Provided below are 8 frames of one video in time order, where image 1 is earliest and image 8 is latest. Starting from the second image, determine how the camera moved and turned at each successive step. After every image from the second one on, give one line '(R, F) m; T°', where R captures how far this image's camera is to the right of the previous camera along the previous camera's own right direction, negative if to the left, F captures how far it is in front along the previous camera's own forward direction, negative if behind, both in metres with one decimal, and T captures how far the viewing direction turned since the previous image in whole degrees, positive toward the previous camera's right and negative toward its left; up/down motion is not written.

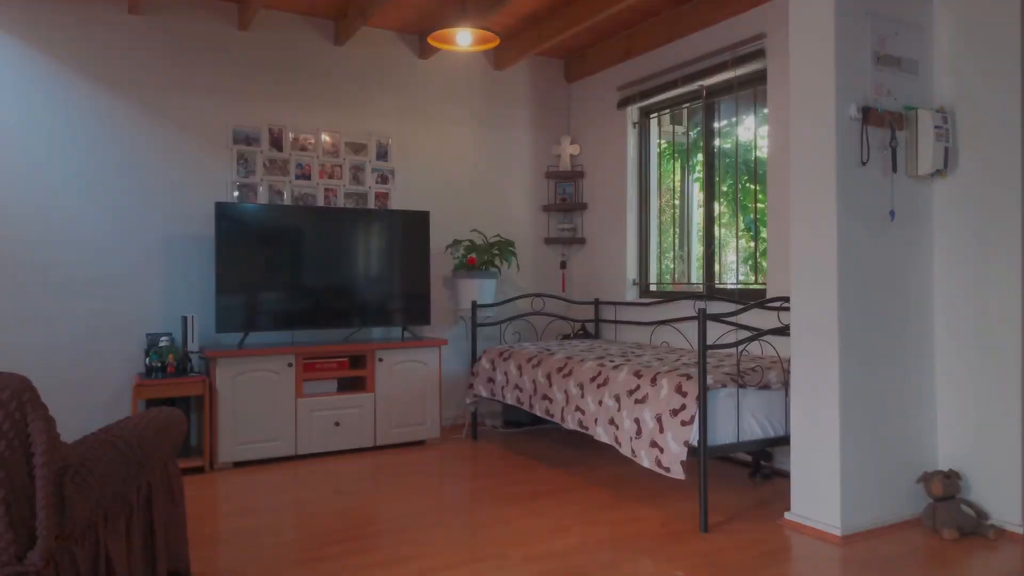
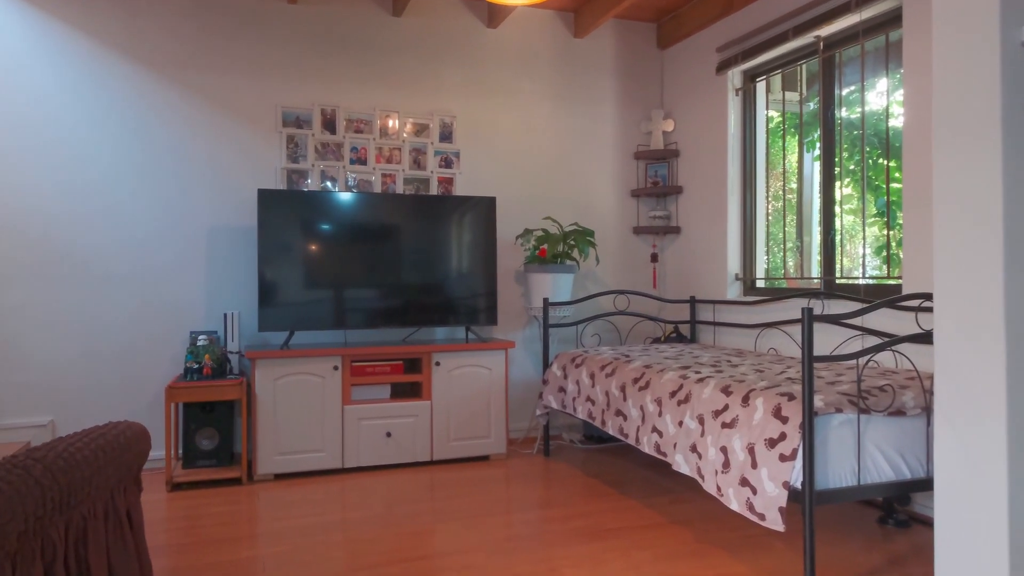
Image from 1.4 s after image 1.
(+0.2, +0.5) m; -9°
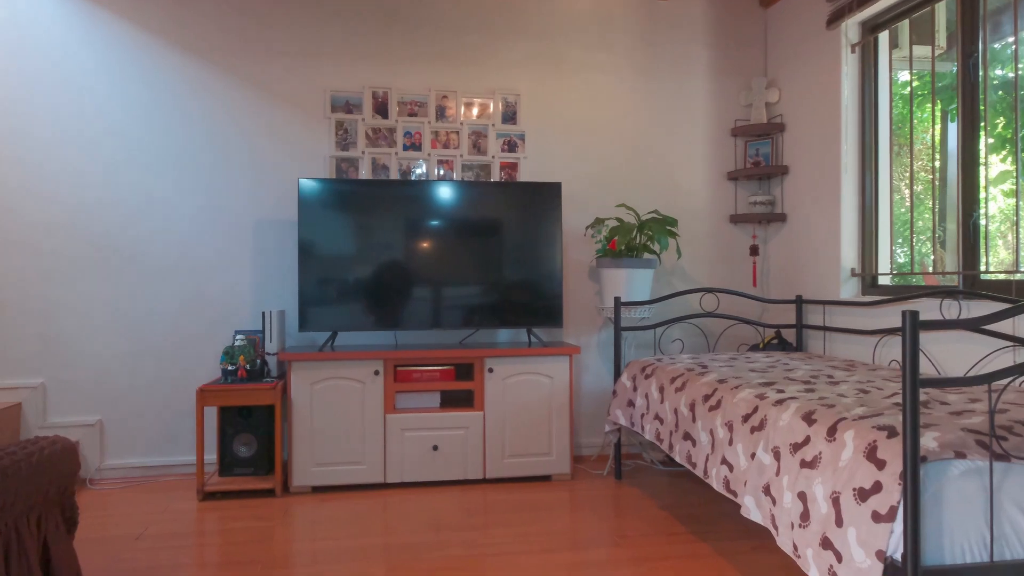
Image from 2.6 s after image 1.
(+0.3, +0.4) m; -10°
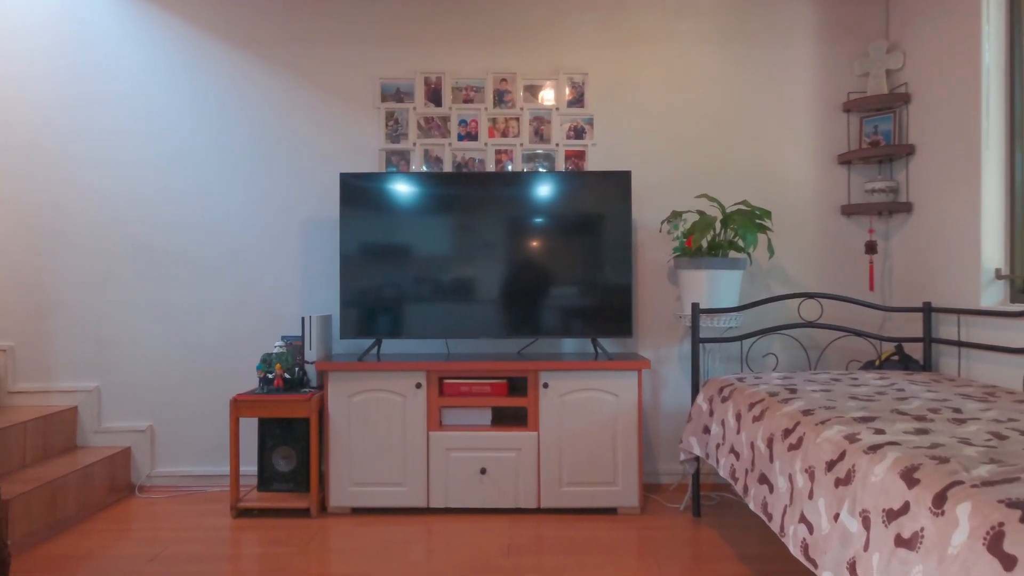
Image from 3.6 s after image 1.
(+0.2, +0.4) m; -10°
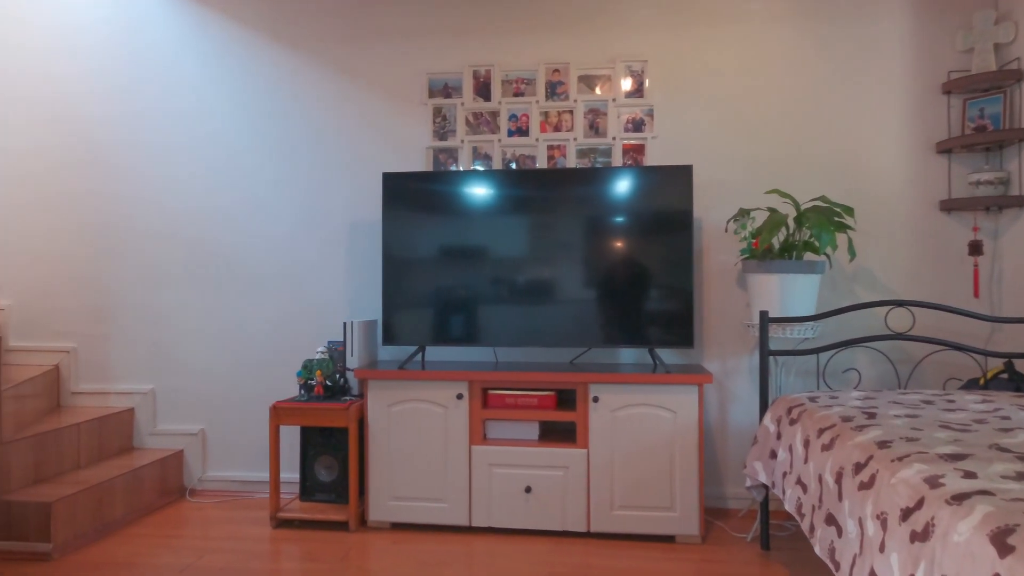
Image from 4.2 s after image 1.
(+0.1, +0.2) m; -7°
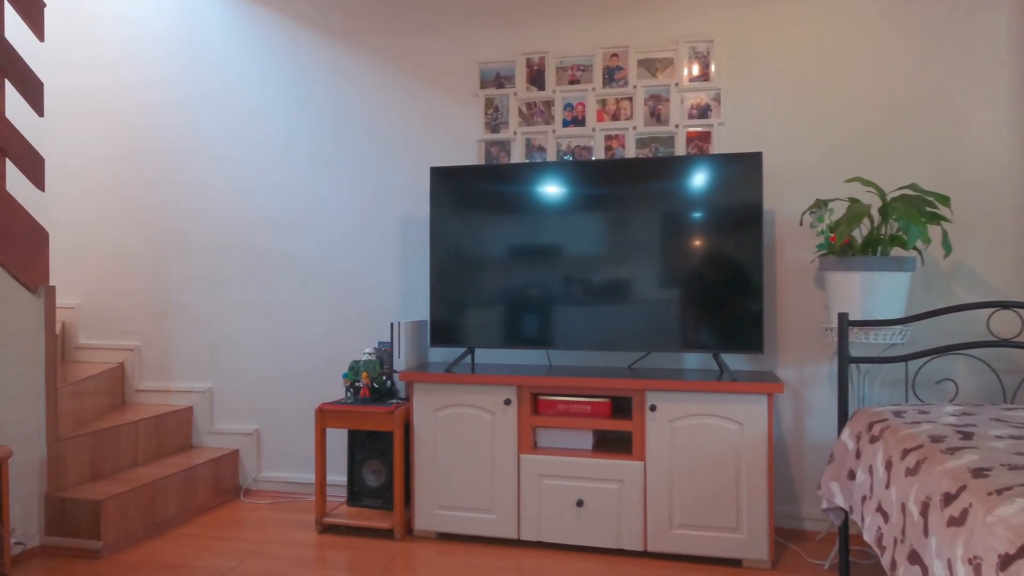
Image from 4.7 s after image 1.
(+0.1, +0.2) m; -7°
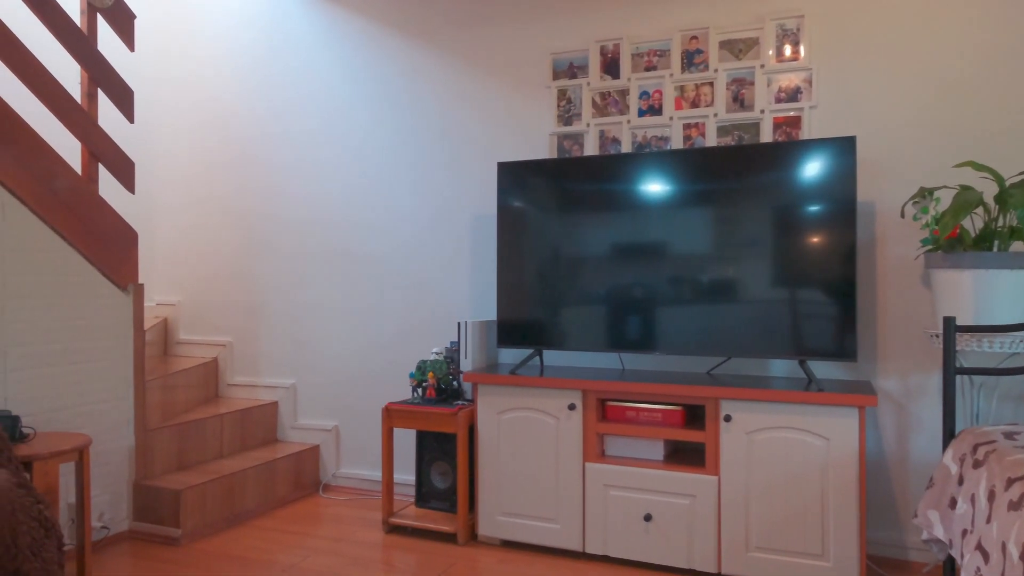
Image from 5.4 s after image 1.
(+0.2, +0.1) m; -9°
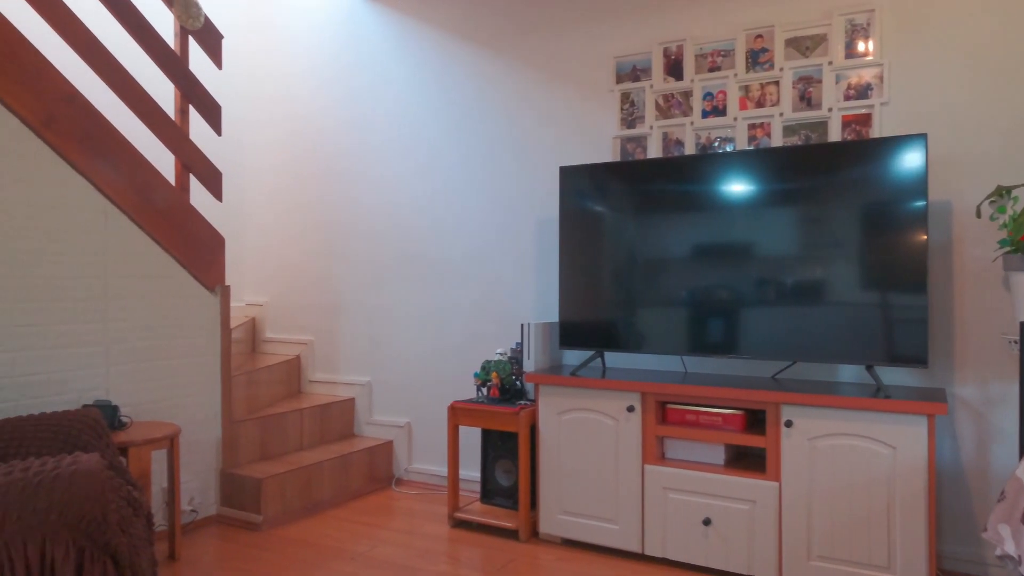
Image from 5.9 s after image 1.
(+0.1, 0.0) m; -7°
